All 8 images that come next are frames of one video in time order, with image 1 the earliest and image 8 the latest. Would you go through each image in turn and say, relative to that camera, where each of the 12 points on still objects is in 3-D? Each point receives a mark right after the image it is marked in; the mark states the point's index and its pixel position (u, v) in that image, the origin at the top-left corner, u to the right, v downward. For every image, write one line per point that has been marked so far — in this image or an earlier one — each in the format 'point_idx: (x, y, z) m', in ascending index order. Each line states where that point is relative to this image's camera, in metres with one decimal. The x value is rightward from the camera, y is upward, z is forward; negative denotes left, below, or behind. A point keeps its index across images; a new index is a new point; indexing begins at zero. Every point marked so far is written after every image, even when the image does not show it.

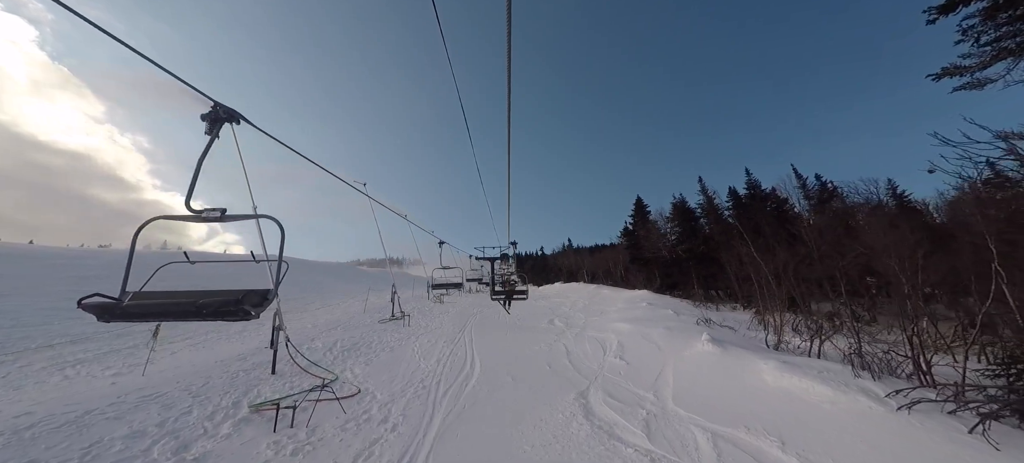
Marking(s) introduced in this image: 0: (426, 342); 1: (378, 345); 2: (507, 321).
0: (-3.6, -4.6, +11.7) m
1: (-5.2, -4.4, +11.0) m
2: (-0.2, -5.2, +17.0) m
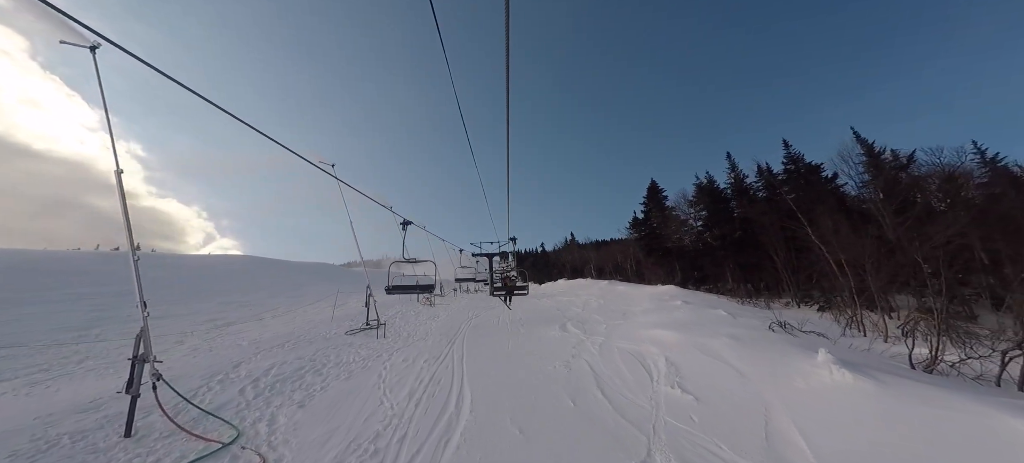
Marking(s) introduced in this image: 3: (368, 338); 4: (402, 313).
0: (-3.4, -4.1, +8.7) m
1: (-5.1, -3.9, +8.0) m
2: (-0.1, -4.5, +14.1) m
3: (-5.6, -4.2, +10.9) m
4: (-6.3, -4.7, +16.3) m
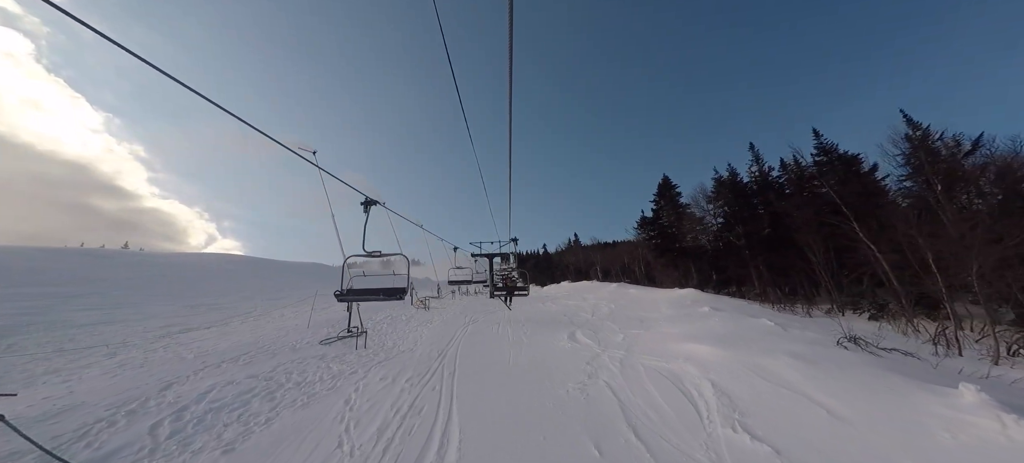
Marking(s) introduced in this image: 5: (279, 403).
0: (-3.4, -3.8, +7.1) m
1: (-5.0, -3.6, +6.4) m
2: (0.0, -4.3, +12.4) m
3: (-5.6, -3.9, +9.4) m
4: (-6.2, -4.5, +14.7) m
5: (-5.0, -3.6, +6.0) m
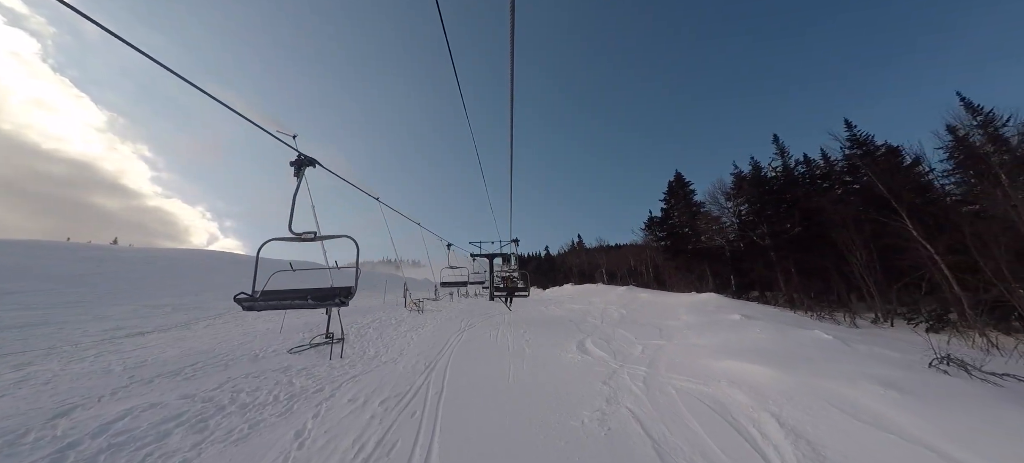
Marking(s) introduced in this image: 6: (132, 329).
0: (-3.4, -3.5, +5.8) m
1: (-5.0, -3.3, +5.0) m
2: (0.0, -4.1, +11.0) m
3: (-5.6, -3.6, +8.0) m
4: (-6.2, -4.3, +13.4) m
5: (-5.0, -3.3, +4.6) m
6: (-12.5, -3.2, +9.3) m
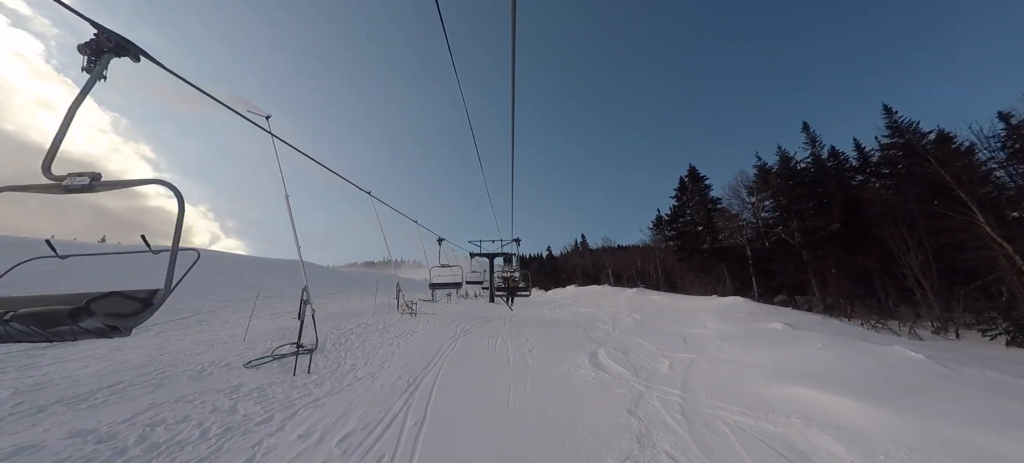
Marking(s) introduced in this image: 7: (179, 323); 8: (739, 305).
0: (-3.4, -3.3, +4.4) m
1: (-5.0, -3.1, +3.7) m
2: (0.0, -3.9, +9.6) m
3: (-5.6, -3.4, +6.6) m
4: (-6.2, -4.0, +12.0) m
5: (-5.0, -3.1, +3.3) m
6: (-12.5, -2.9, +8.0) m
7: (-11.9, -3.3, +10.1) m
8: (+8.7, -2.8, +10.8) m
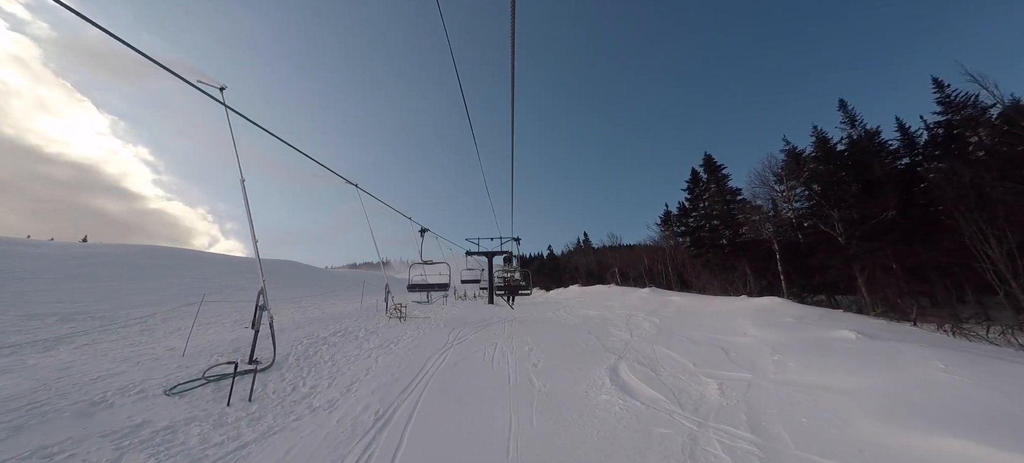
0: (-3.4, -3.0, +2.8) m
1: (-5.0, -2.8, +2.1) m
2: (+0.1, -3.6, +8.1) m
3: (-5.5, -3.1, +5.0) m
4: (-6.2, -3.8, +10.4) m
5: (-4.9, -2.8, +1.7) m
6: (-12.5, -2.7, +6.4) m
7: (-11.8, -3.0, +8.5) m
8: (+8.7, -2.5, +9.2) m
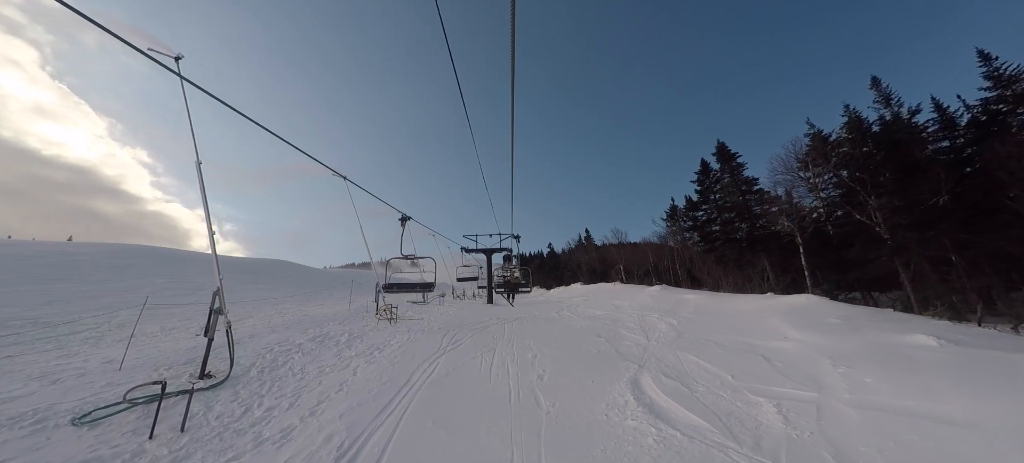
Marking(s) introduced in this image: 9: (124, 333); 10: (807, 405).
0: (-3.4, -2.8, +1.7) m
1: (-5.0, -2.6, +0.9) m
2: (+0.1, -3.4, +6.9) m
3: (-5.5, -2.9, +3.9) m
4: (-6.1, -3.5, +9.3) m
5: (-4.9, -2.6, +0.6) m
6: (-12.5, -2.5, +5.3) m
7: (-11.8, -2.8, +7.3) m
8: (+8.7, -2.1, +8.1) m
9: (-11.3, -3.0, +8.3) m
10: (+4.2, -2.5, +4.1) m
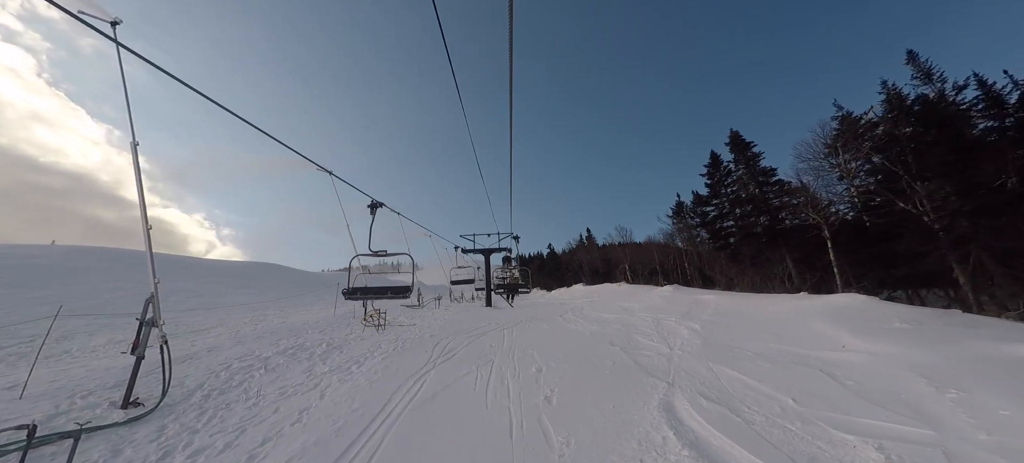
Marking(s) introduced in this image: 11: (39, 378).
0: (-3.3, -2.6, +0.5) m
1: (-5.0, -2.4, -0.2) m
2: (+0.1, -3.2, +5.8) m
3: (-5.5, -2.7, +2.7) m
4: (-6.1, -3.4, +8.1) m
5: (-4.9, -2.4, -0.6) m
6: (-12.5, -2.5, +4.1) m
7: (-11.8, -2.8, +6.1) m
8: (+8.7, -1.9, +7.0) m
9: (-11.3, -2.9, +7.1) m
10: (+4.2, -2.3, +3.0) m
11: (-8.9, -2.7, +5.4) m
